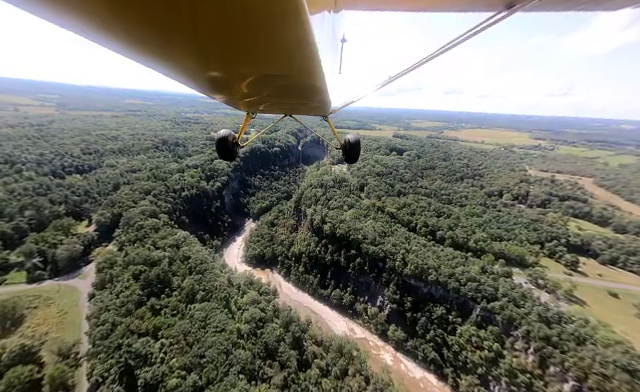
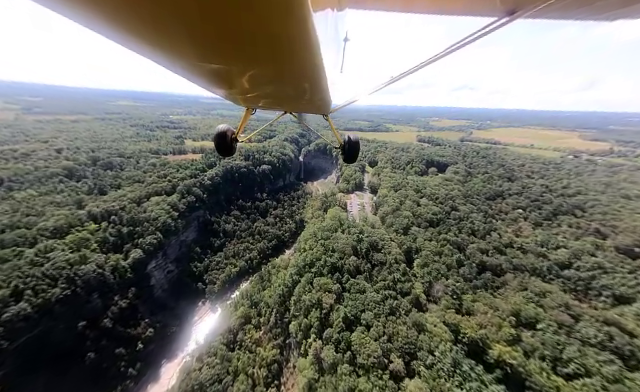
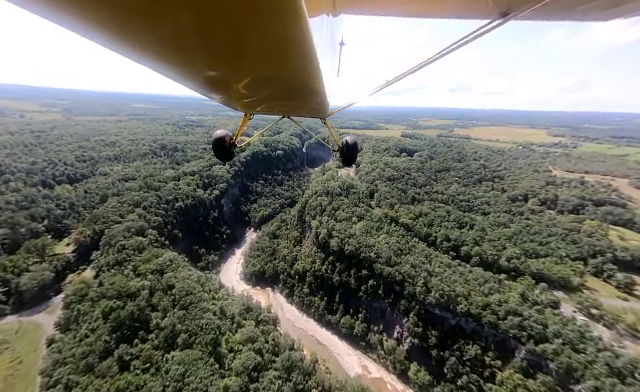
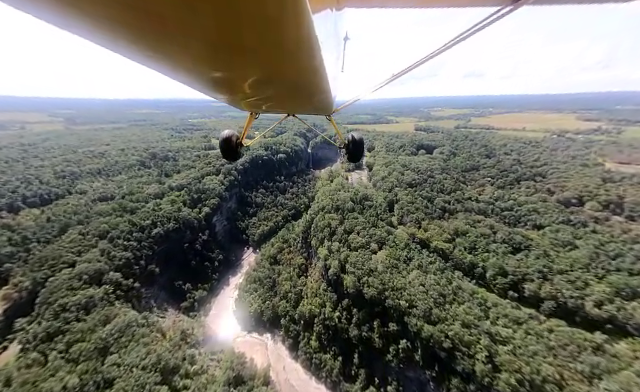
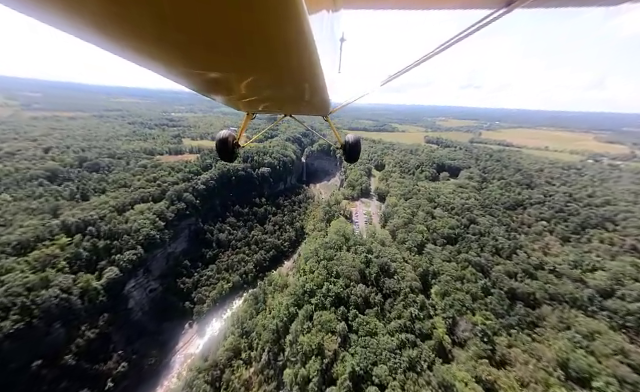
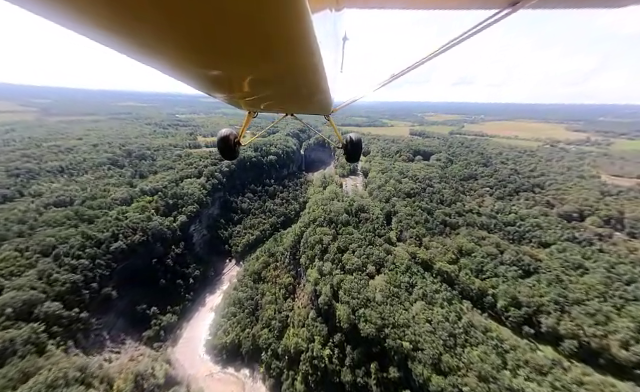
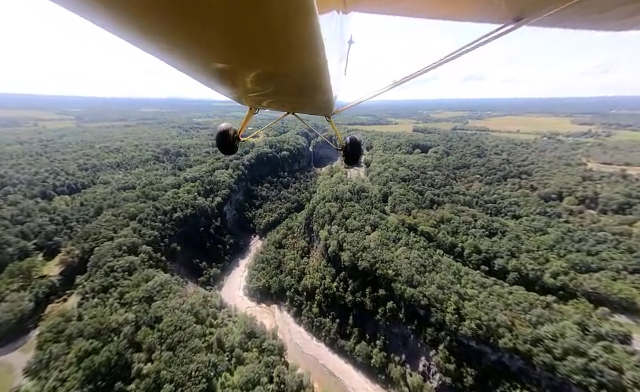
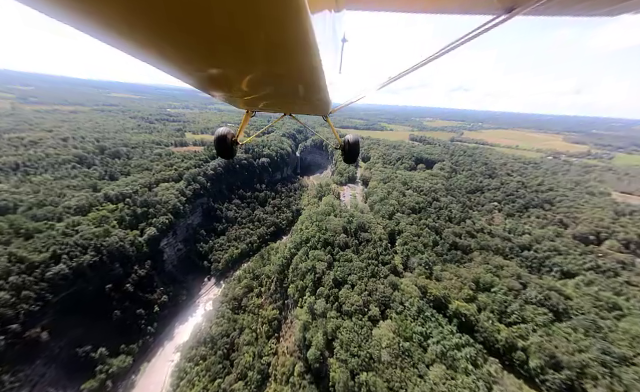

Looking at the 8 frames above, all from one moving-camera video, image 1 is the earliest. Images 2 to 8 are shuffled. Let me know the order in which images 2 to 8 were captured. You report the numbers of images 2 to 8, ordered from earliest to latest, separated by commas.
3, 7, 4, 6, 8, 2, 5
